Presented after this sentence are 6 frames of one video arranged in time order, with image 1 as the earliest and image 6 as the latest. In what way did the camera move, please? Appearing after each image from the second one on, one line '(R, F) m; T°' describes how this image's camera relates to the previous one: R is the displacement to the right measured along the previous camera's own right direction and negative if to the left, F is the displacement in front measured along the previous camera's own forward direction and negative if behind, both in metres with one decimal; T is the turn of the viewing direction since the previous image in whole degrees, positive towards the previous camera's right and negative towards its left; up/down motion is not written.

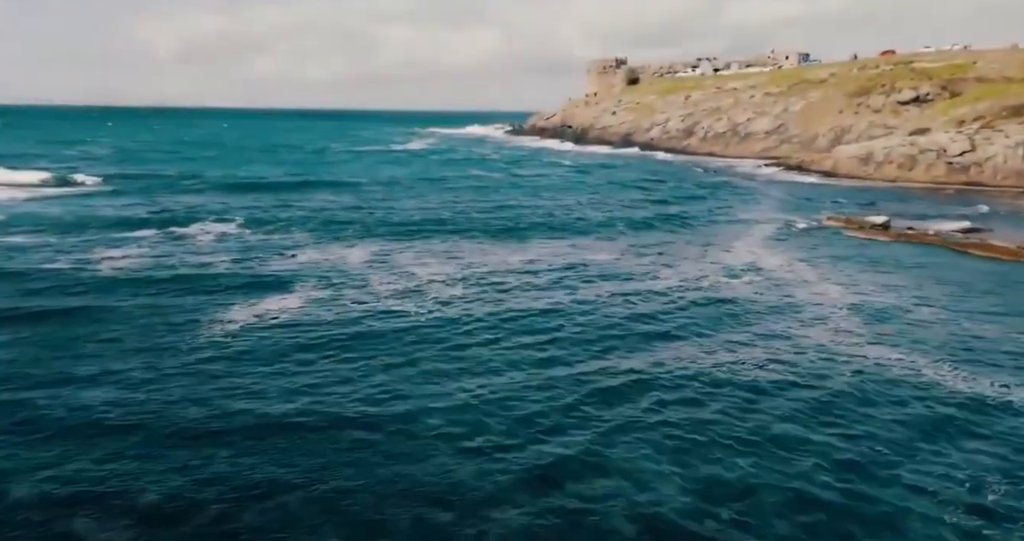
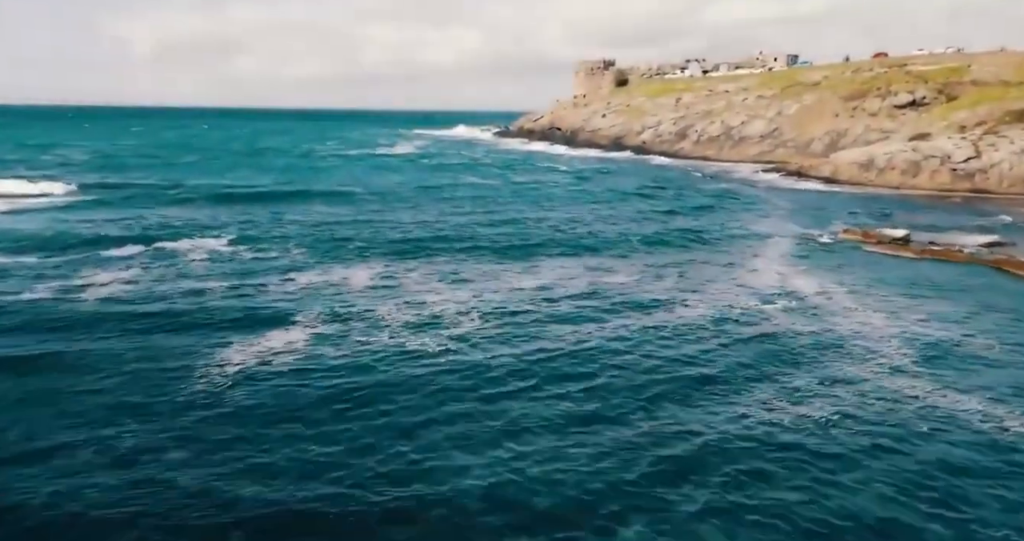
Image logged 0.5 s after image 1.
(-1.1, +2.1) m; +1°
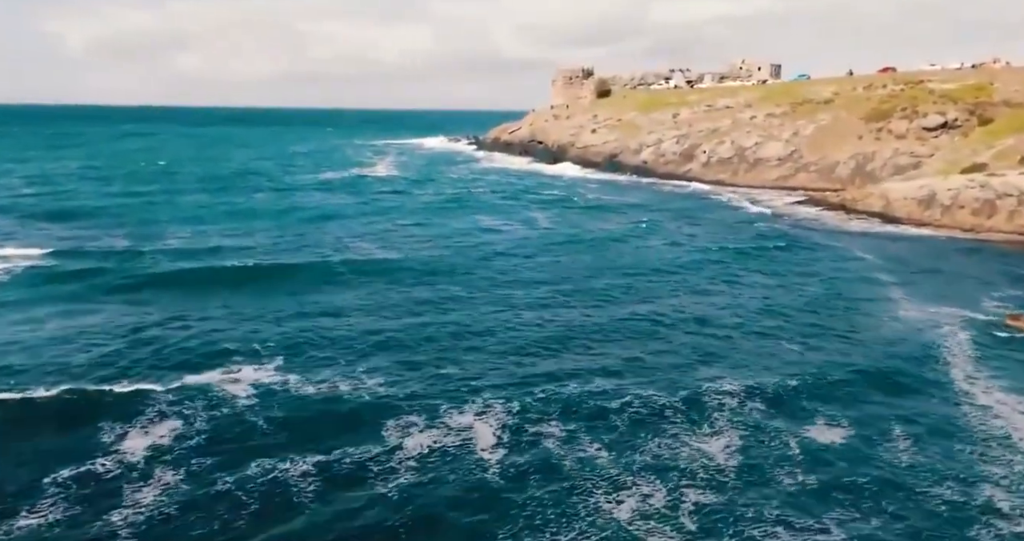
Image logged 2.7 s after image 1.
(-6.2, +9.8) m; +3°
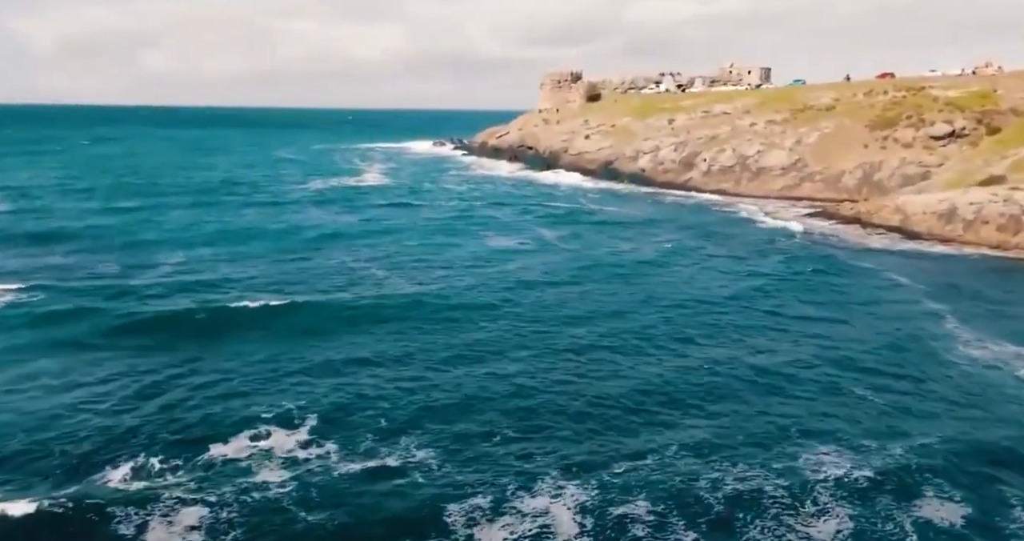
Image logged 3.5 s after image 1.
(-2.5, +3.2) m; +1°
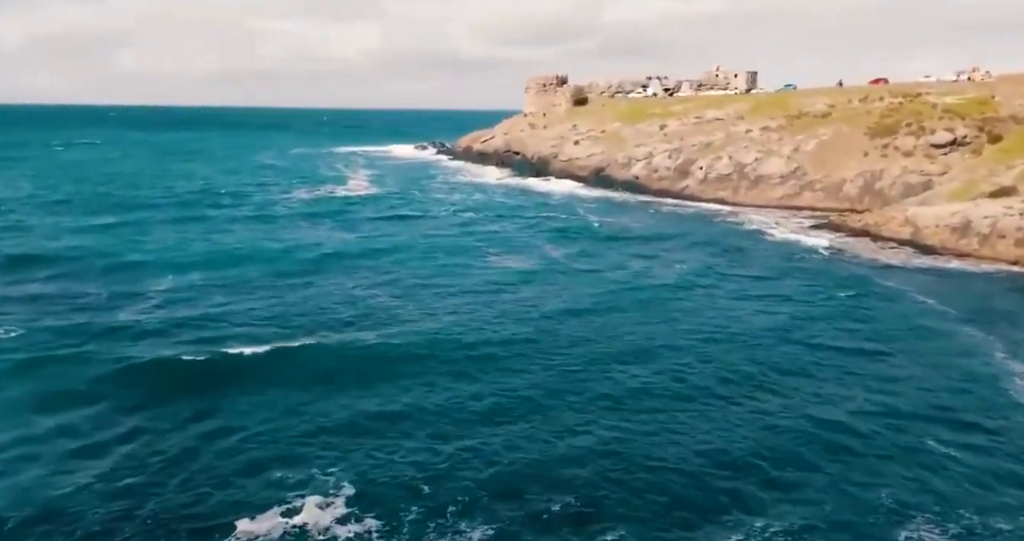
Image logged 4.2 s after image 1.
(-2.2, +2.8) m; +2°
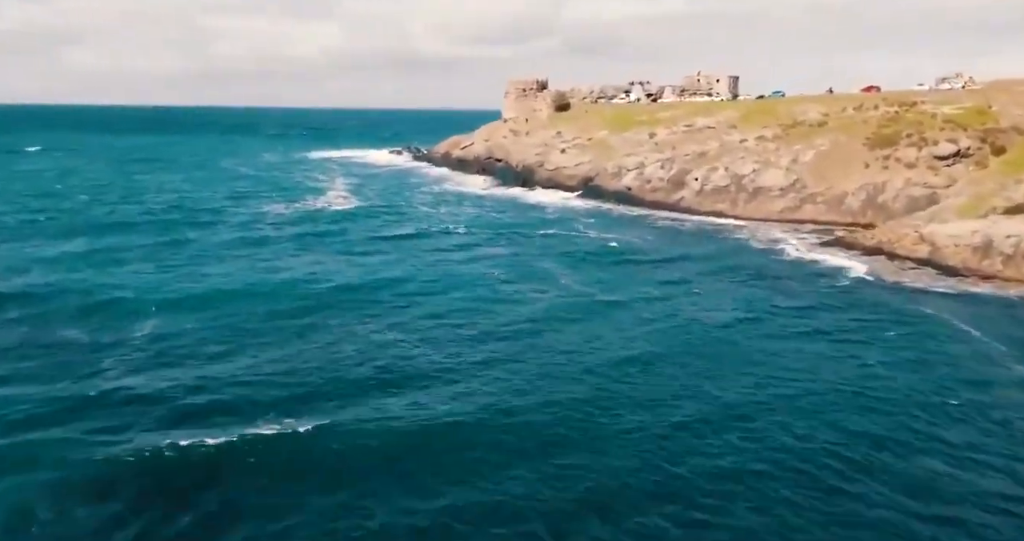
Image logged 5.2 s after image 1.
(-3.0, +3.8) m; +2°
